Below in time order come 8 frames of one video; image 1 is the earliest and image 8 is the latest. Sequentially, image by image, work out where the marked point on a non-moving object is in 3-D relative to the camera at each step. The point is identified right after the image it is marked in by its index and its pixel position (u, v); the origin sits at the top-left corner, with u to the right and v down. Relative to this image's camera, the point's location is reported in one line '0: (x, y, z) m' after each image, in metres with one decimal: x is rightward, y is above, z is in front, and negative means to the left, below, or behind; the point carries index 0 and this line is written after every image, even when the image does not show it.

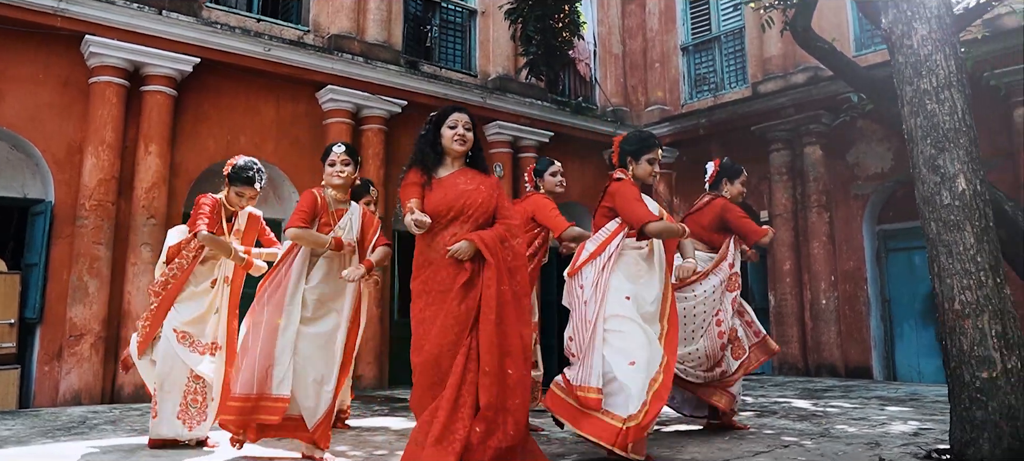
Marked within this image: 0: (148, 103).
0: (-3.4, +1.2, +6.8) m
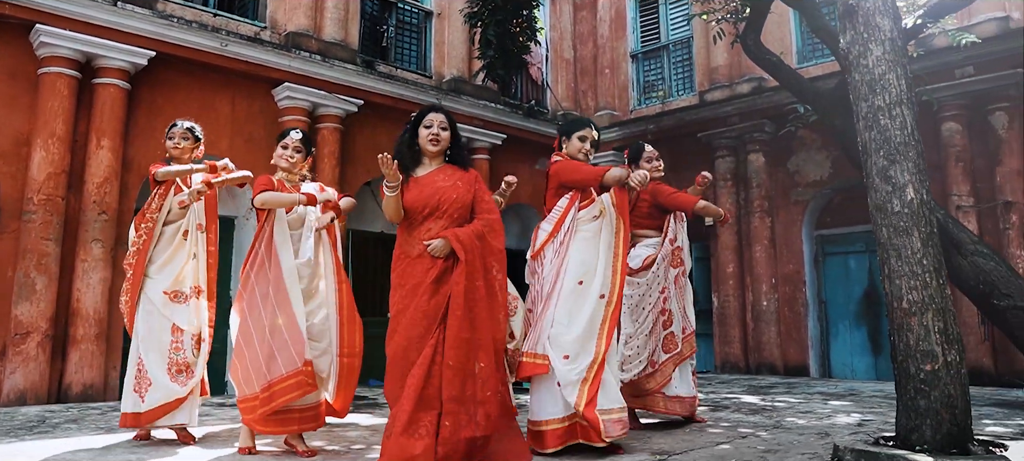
0: (-3.7, +1.2, +6.6) m
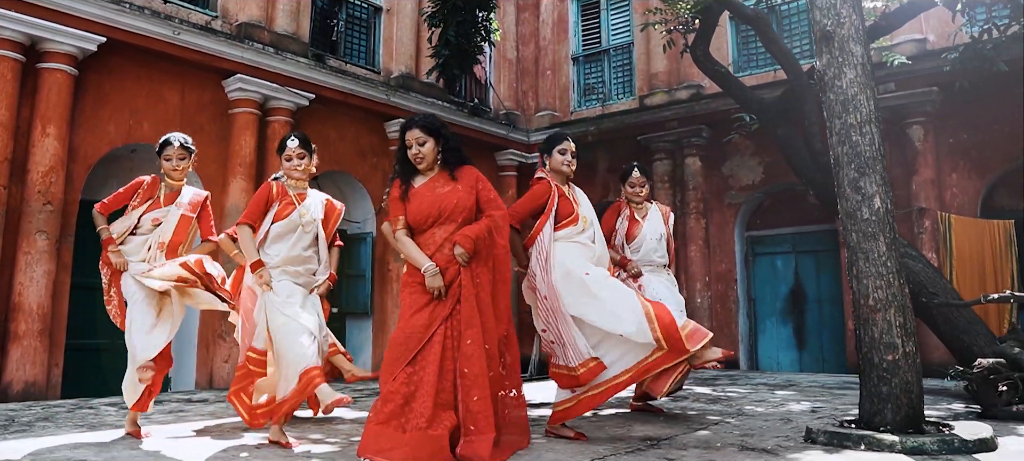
0: (-4.1, +1.3, +6.3) m
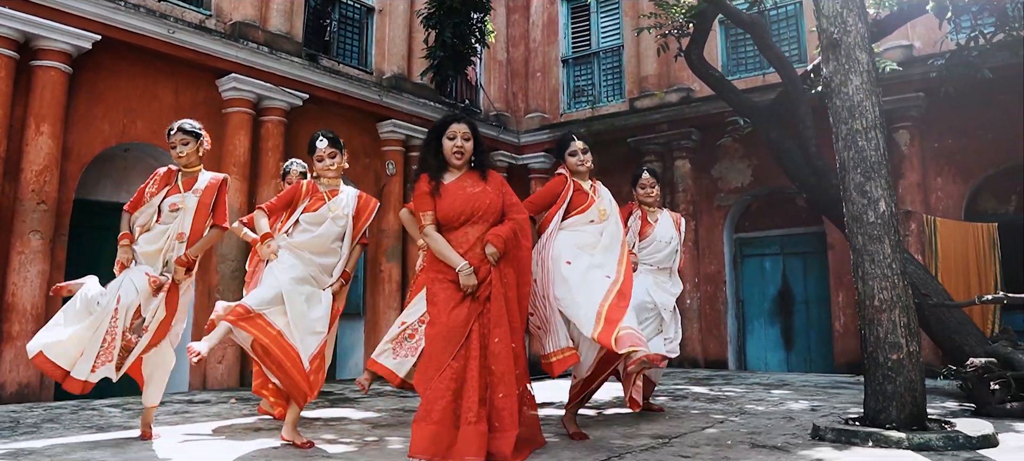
0: (-4.1, +1.3, +6.2) m
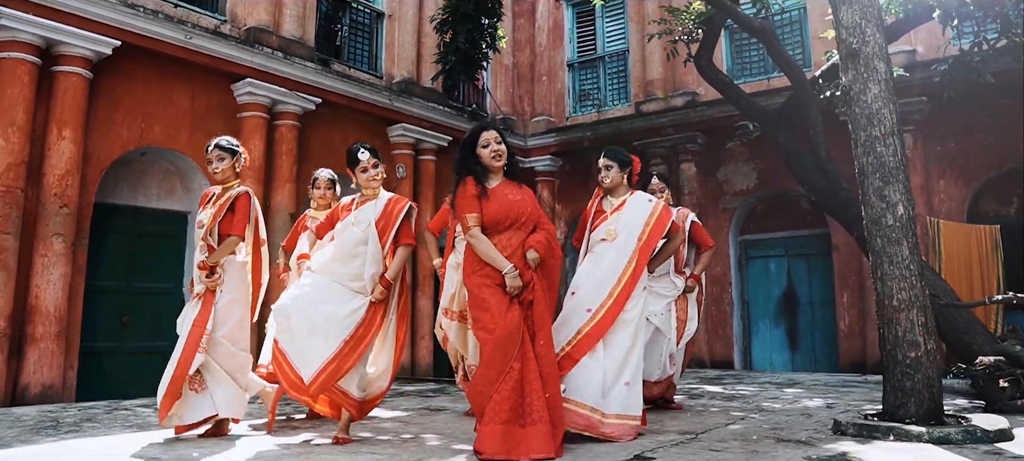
0: (-3.9, +1.3, +6.3) m
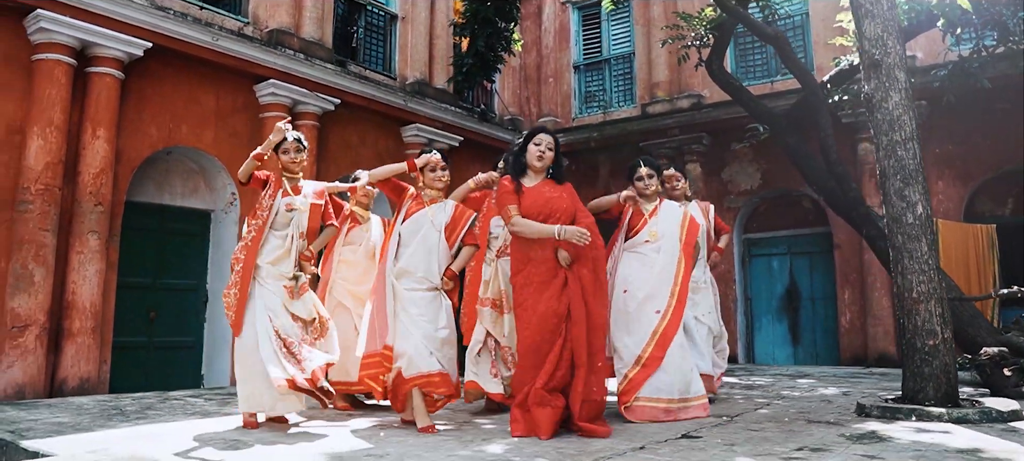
0: (-3.7, +1.3, +6.5) m
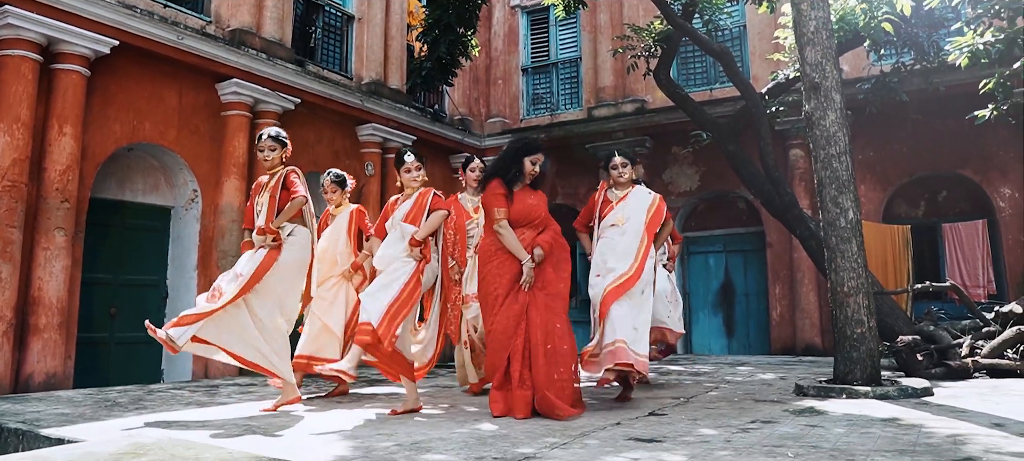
0: (-4.1, +1.3, +6.5) m
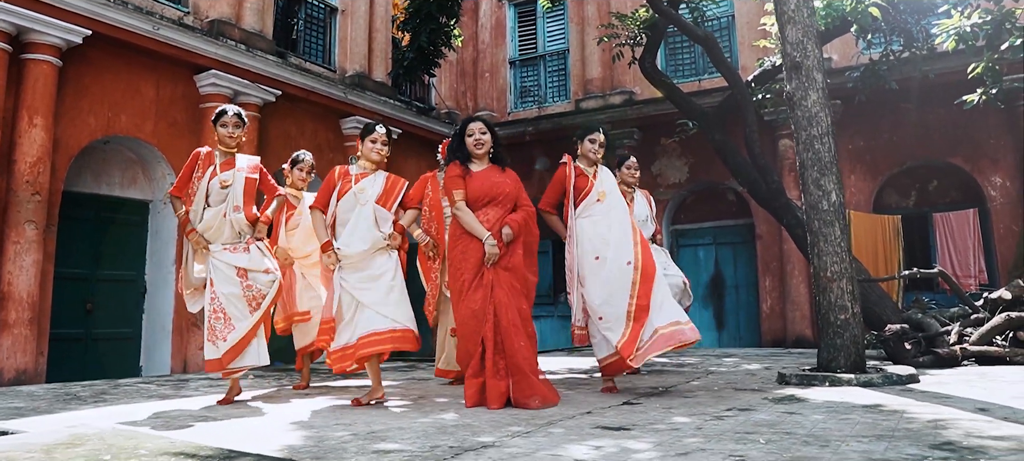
0: (-4.2, +1.4, +6.4) m
